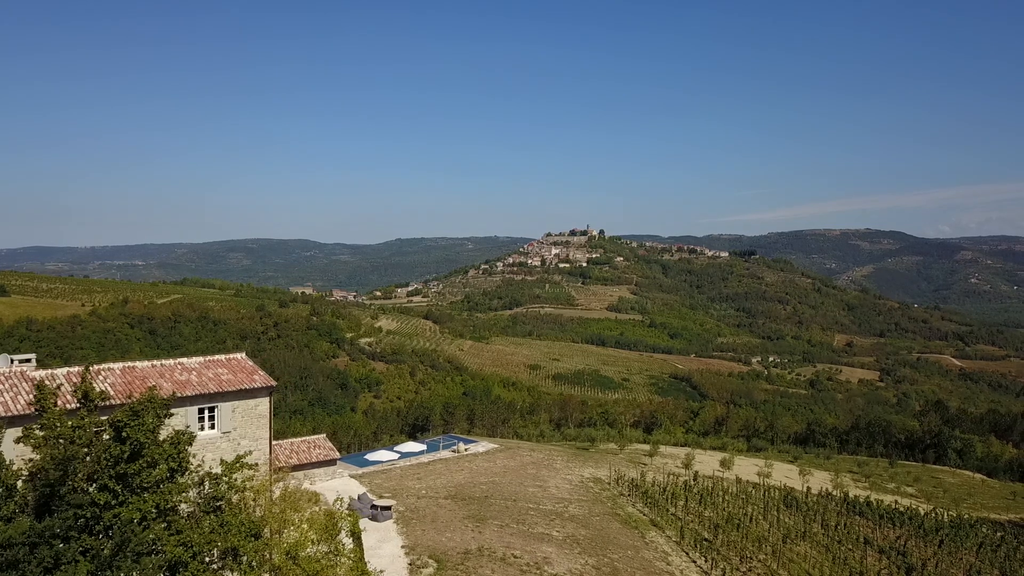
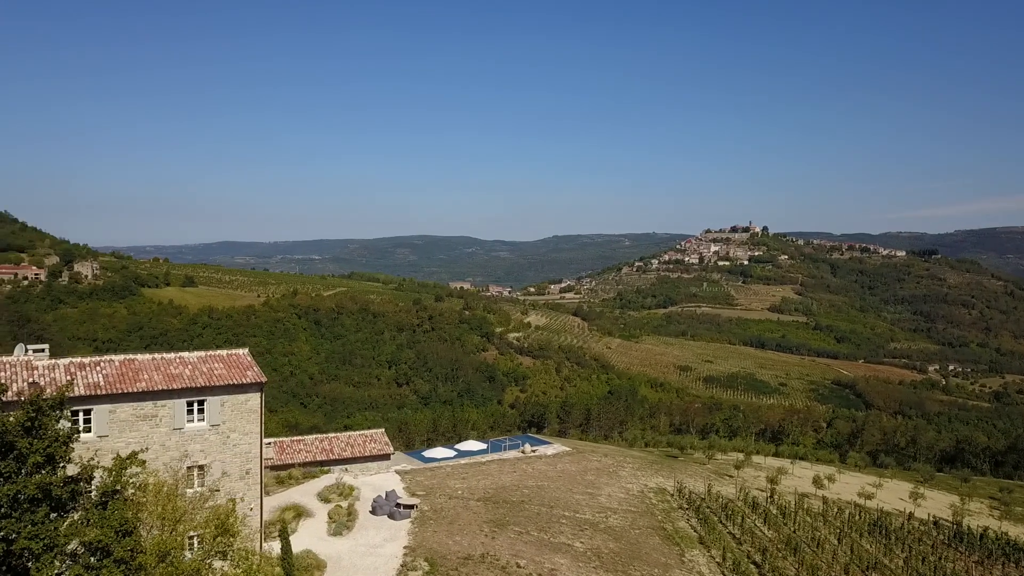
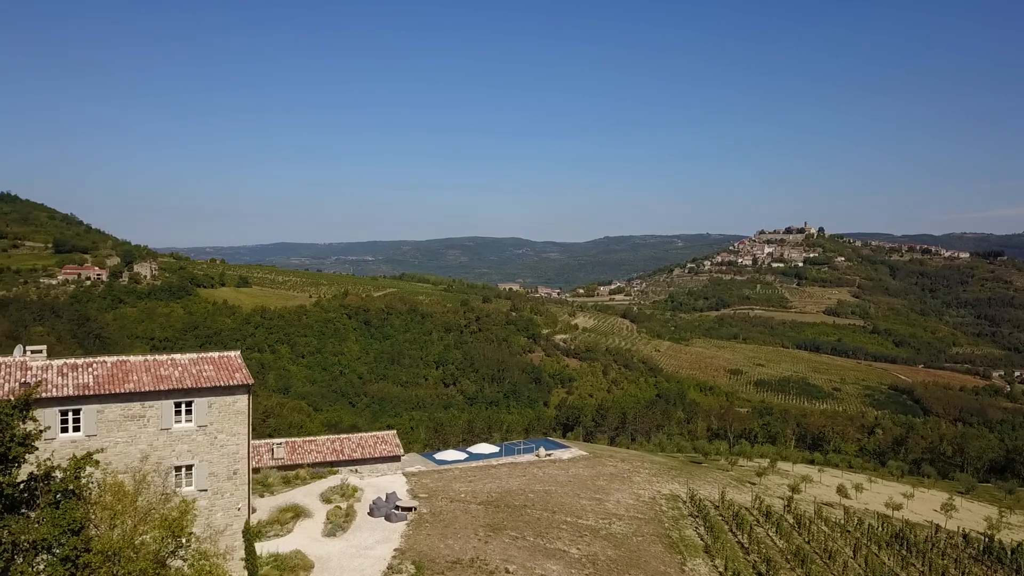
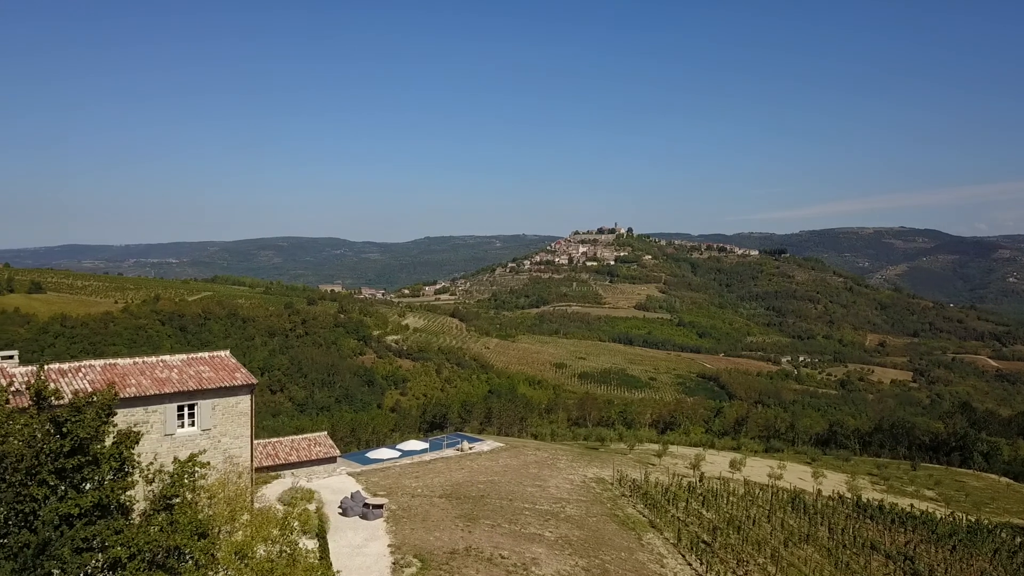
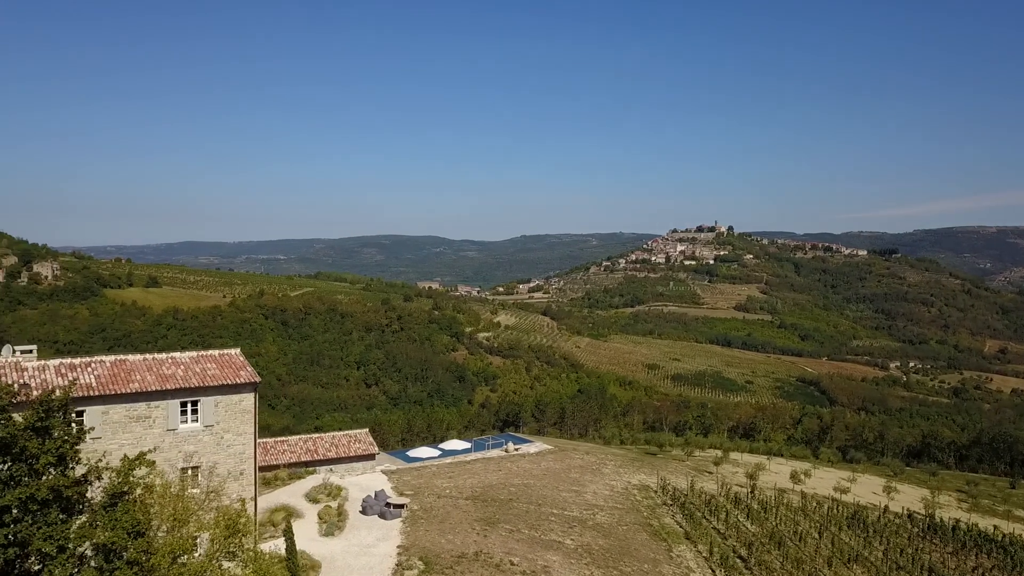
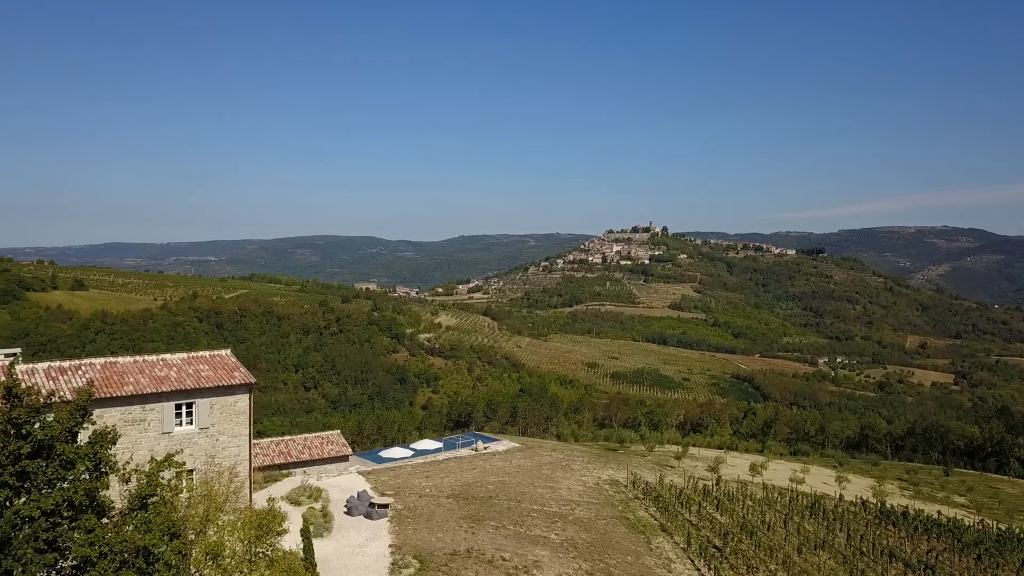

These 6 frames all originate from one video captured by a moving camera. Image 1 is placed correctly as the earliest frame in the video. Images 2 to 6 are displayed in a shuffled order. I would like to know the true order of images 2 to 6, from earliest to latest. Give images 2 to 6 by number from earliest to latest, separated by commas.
4, 6, 5, 2, 3
